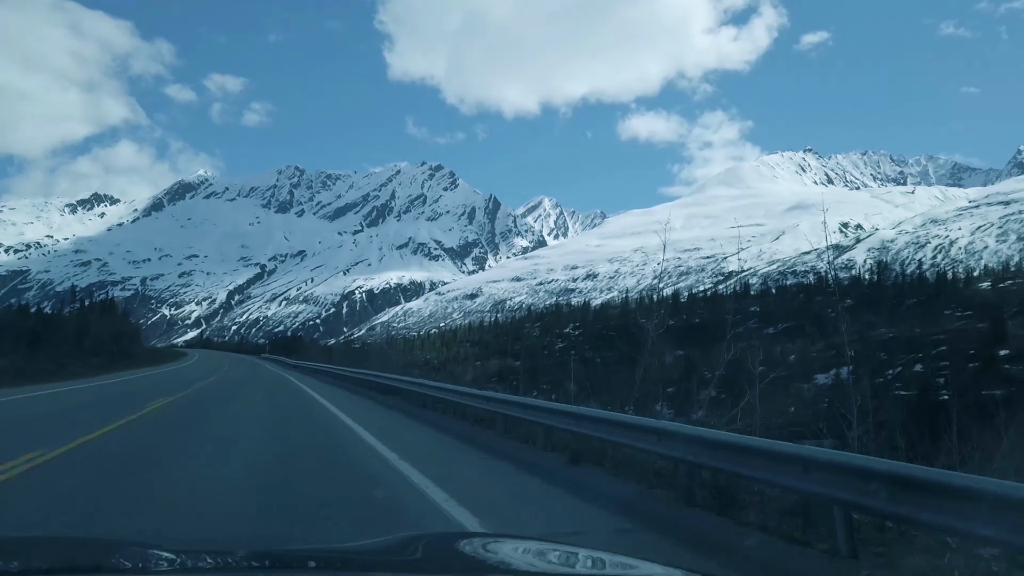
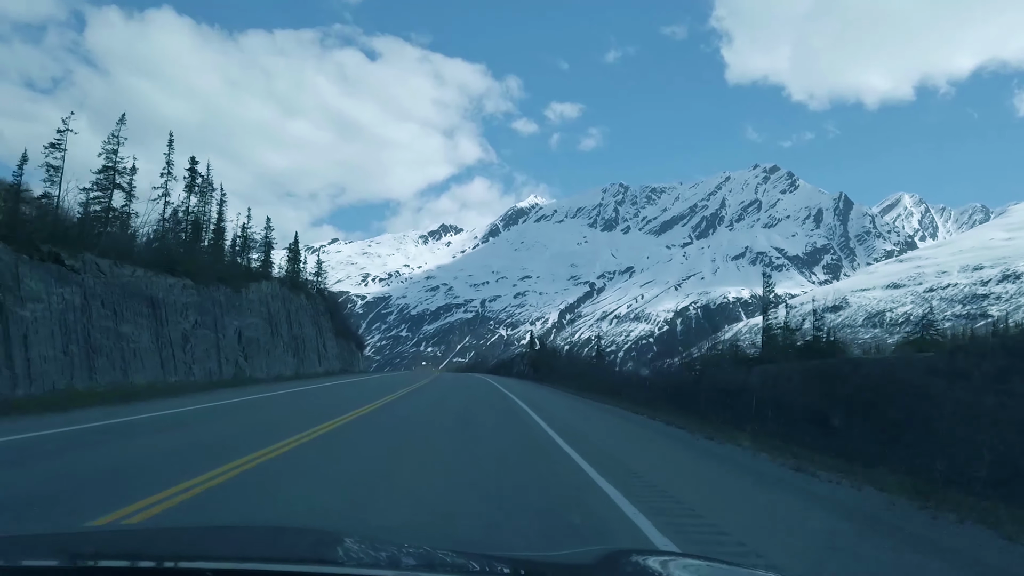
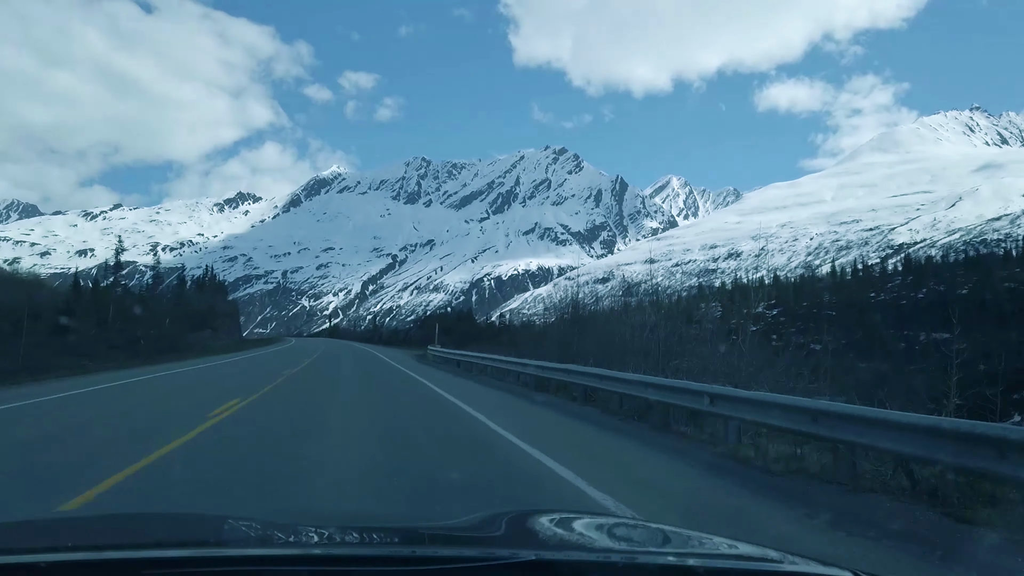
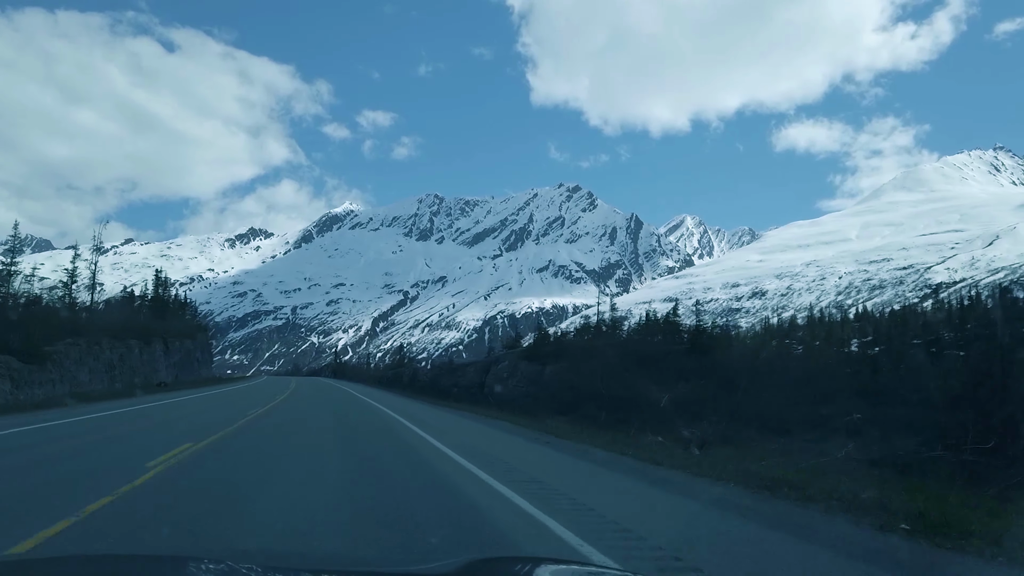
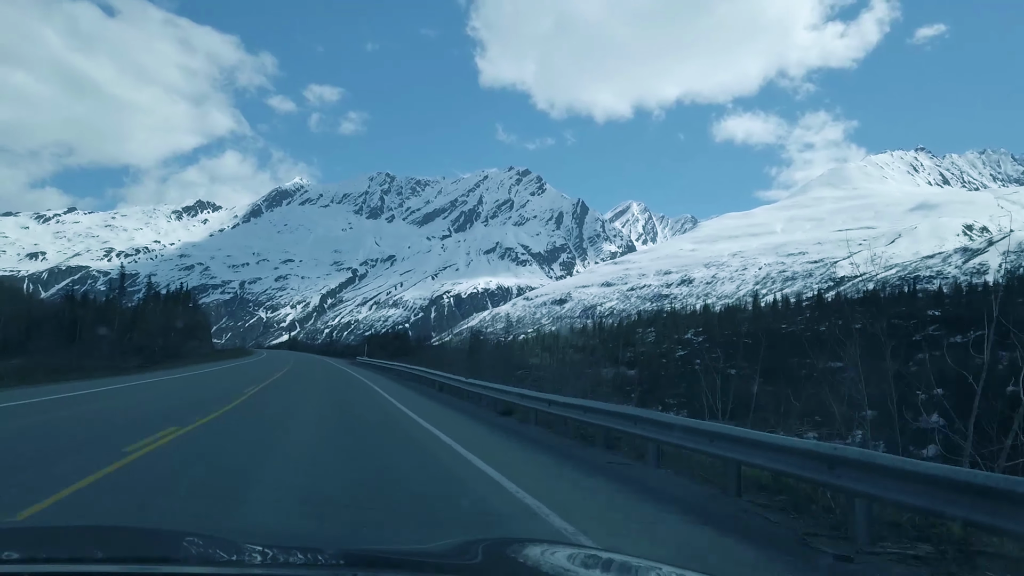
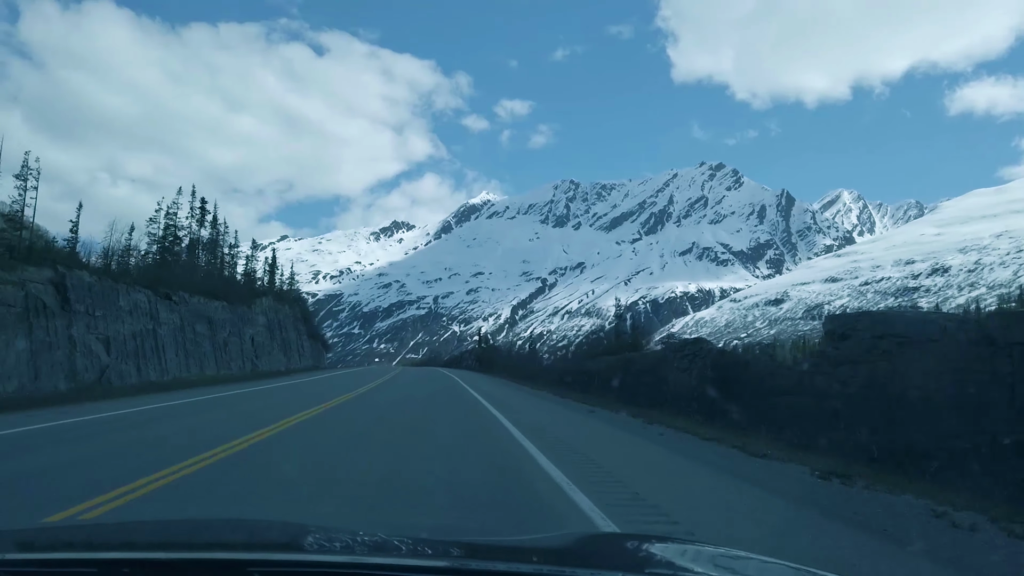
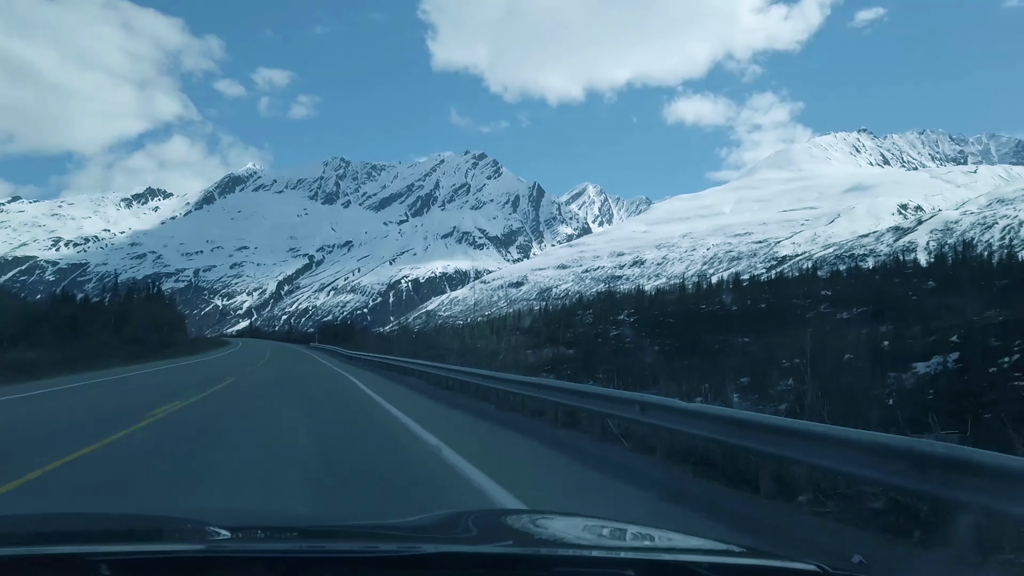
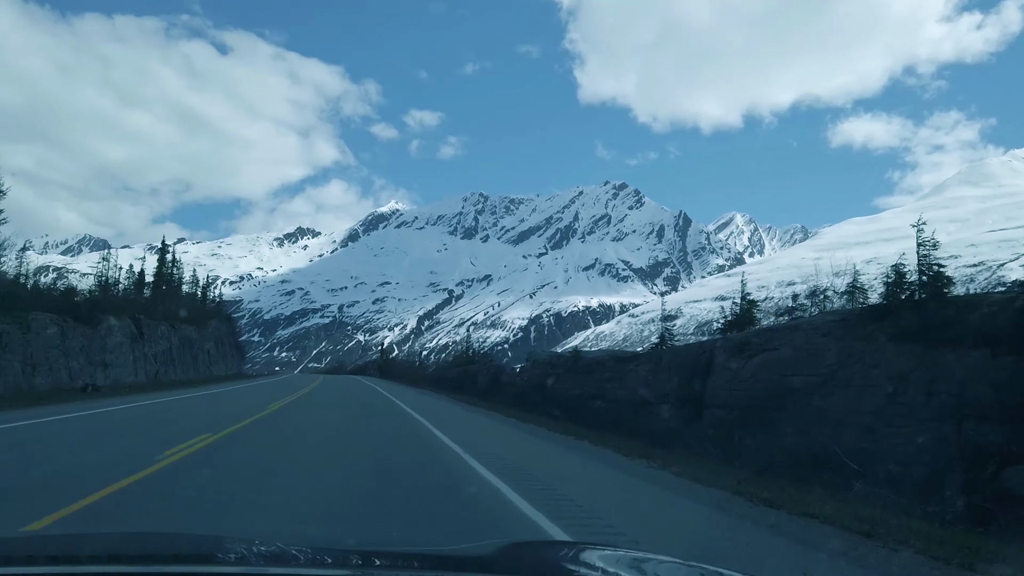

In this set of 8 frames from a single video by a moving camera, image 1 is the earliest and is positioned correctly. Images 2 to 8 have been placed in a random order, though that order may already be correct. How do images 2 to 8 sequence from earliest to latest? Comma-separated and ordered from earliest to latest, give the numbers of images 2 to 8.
7, 5, 3, 4, 8, 6, 2
